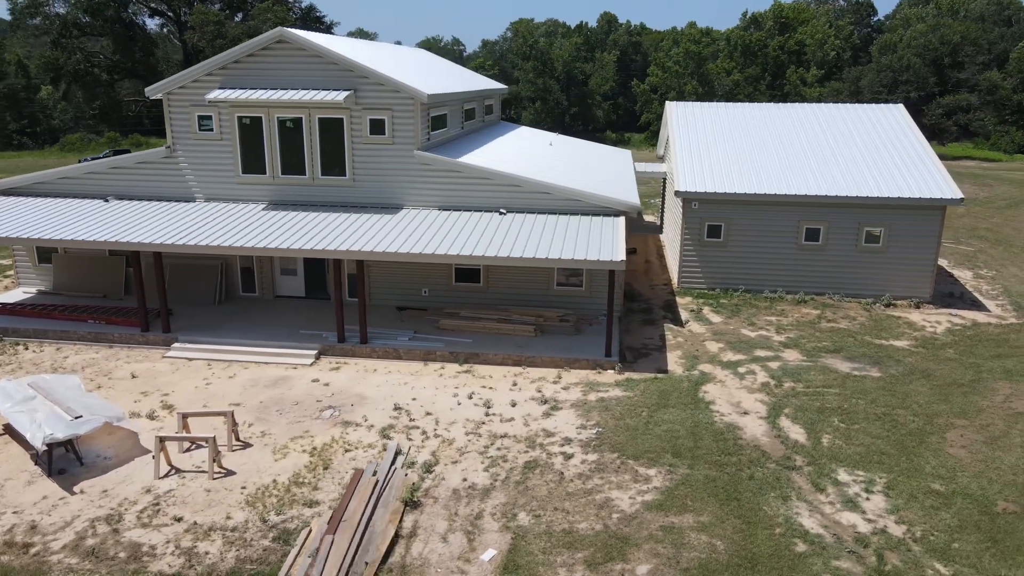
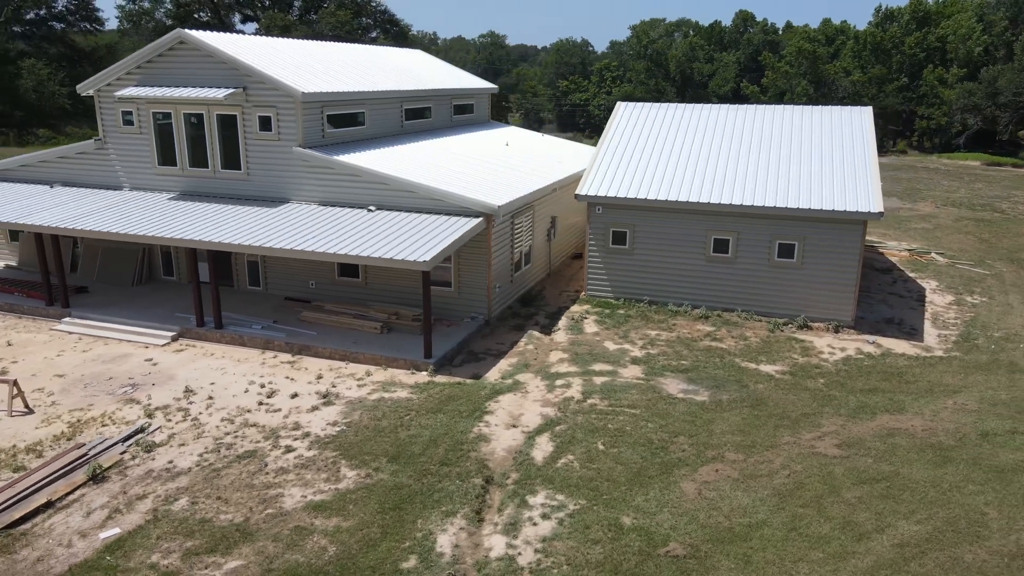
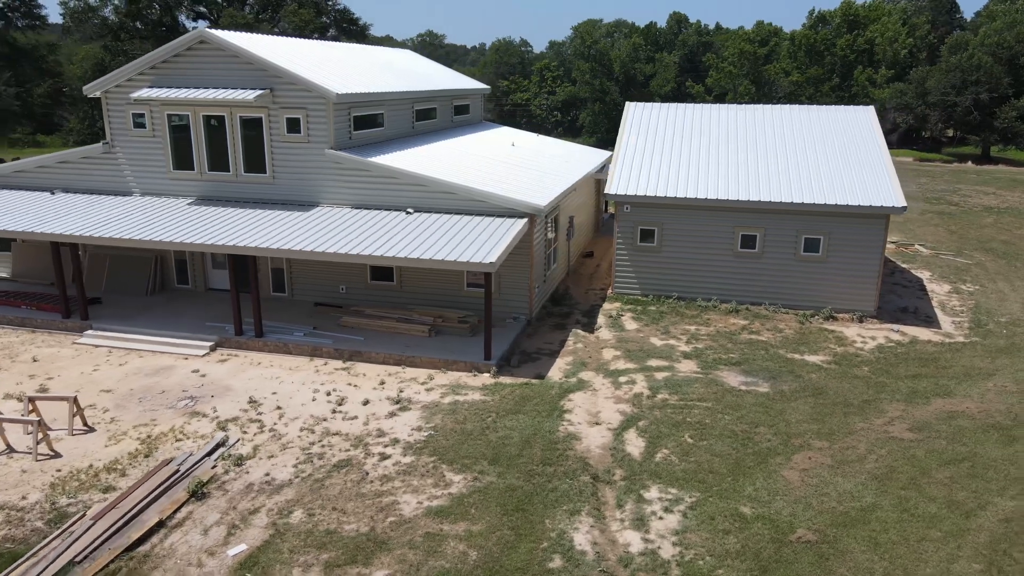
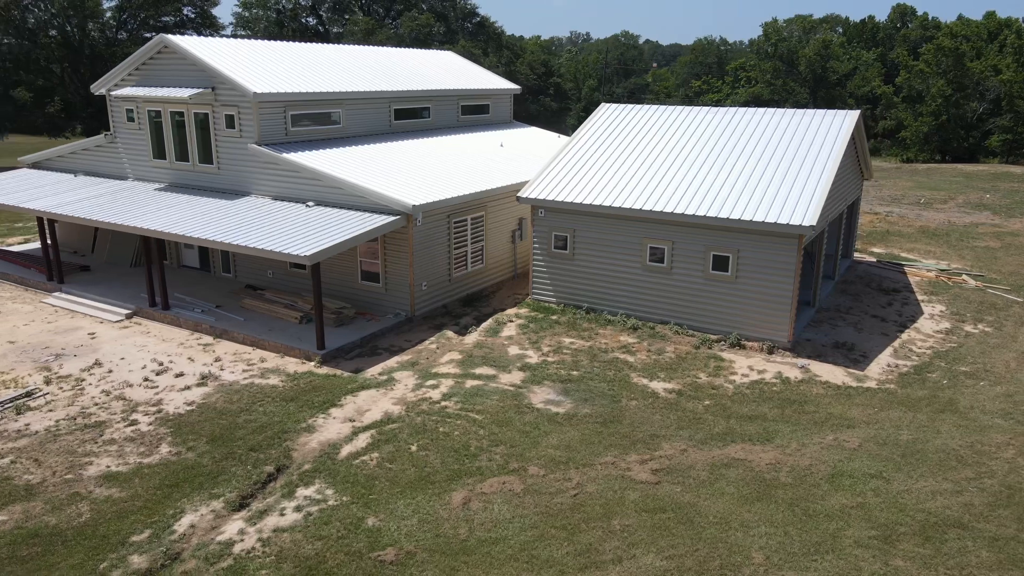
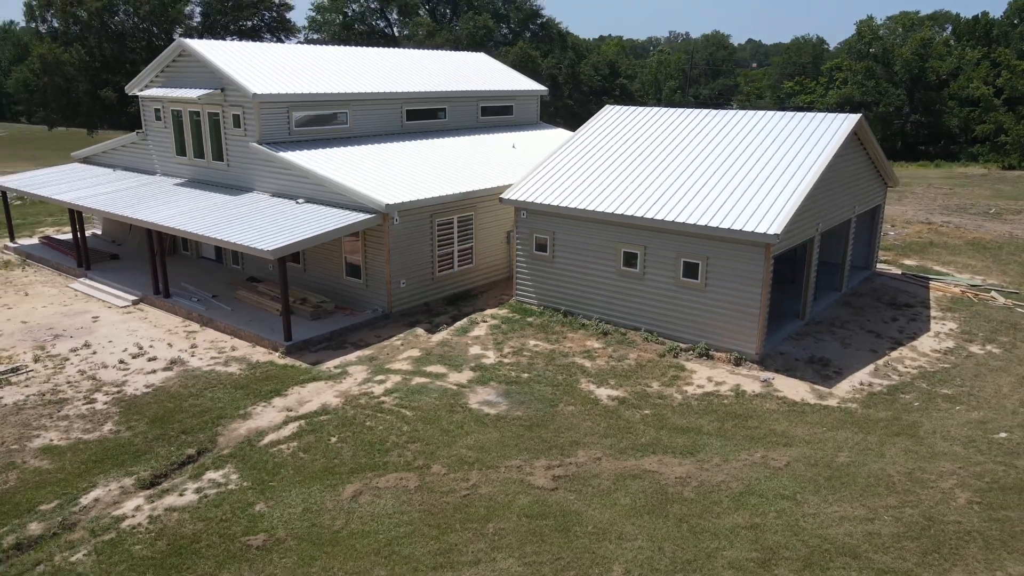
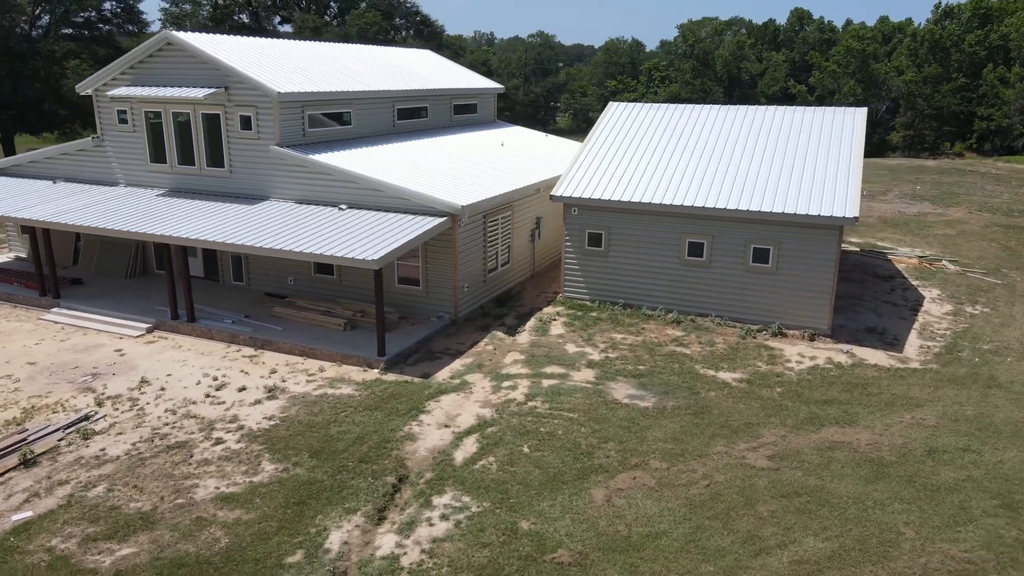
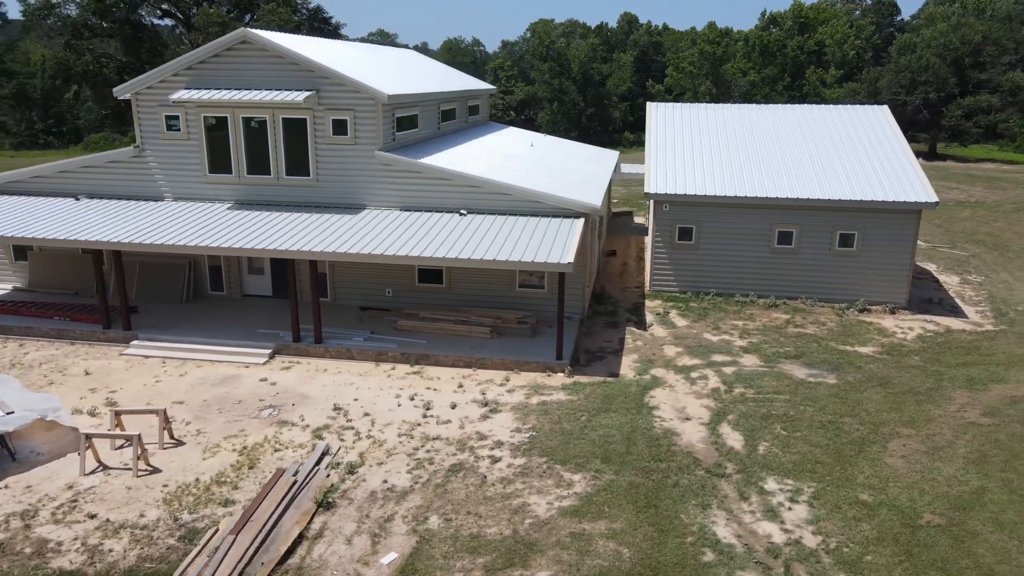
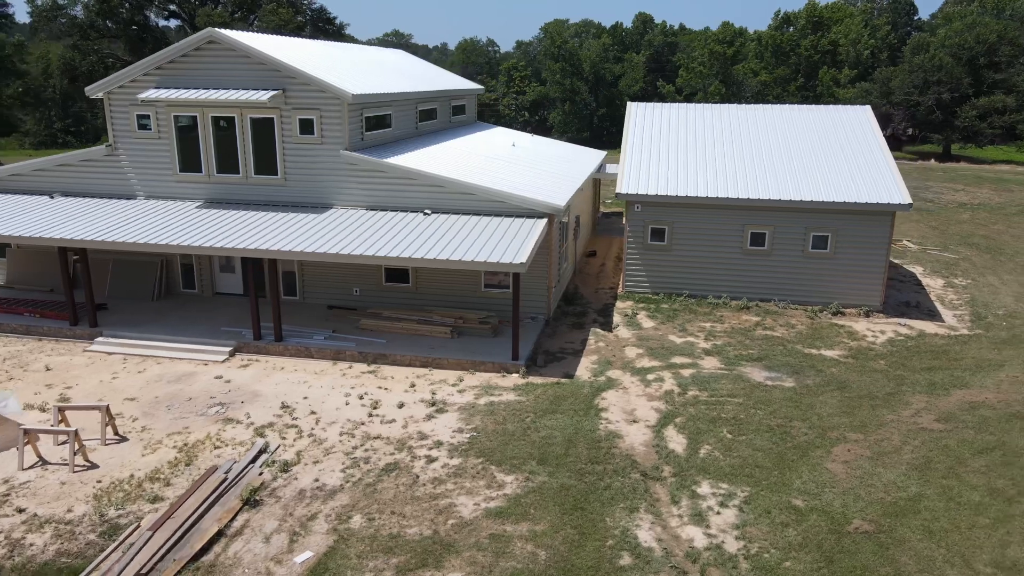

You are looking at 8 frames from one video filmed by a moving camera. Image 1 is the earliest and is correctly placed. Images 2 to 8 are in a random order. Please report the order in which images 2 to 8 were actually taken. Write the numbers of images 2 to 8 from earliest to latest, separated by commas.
7, 8, 3, 2, 6, 4, 5
